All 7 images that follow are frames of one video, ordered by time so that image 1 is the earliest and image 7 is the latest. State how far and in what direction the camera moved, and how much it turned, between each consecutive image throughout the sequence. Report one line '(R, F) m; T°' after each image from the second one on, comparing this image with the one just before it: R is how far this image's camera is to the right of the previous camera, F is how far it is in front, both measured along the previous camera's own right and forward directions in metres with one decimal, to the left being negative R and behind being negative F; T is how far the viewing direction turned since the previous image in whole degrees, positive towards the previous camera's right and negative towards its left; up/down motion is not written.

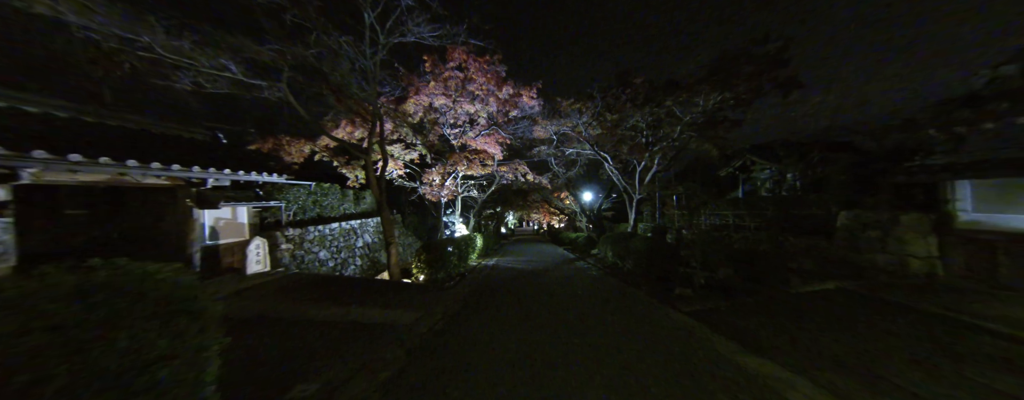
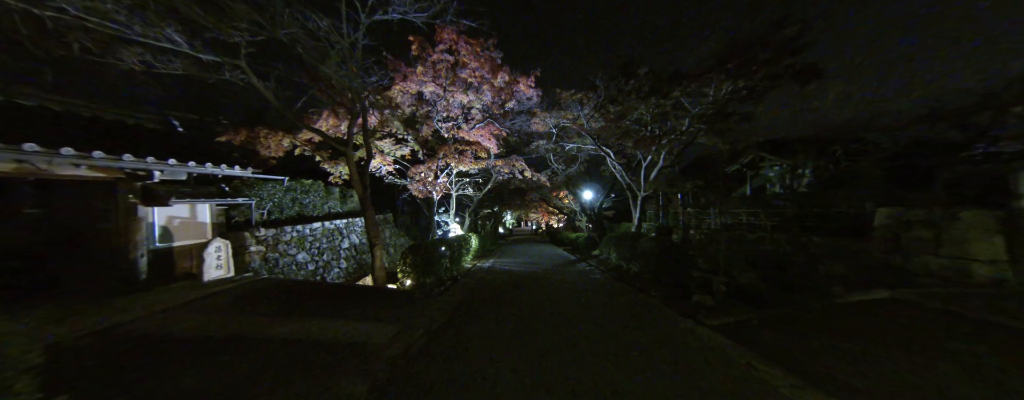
(+0.1, +0.8) m; 0°
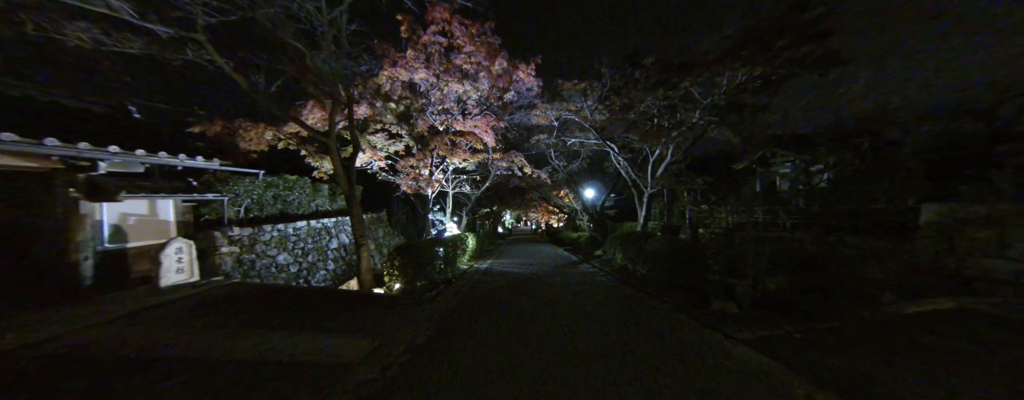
(0.0, +0.7) m; 0°
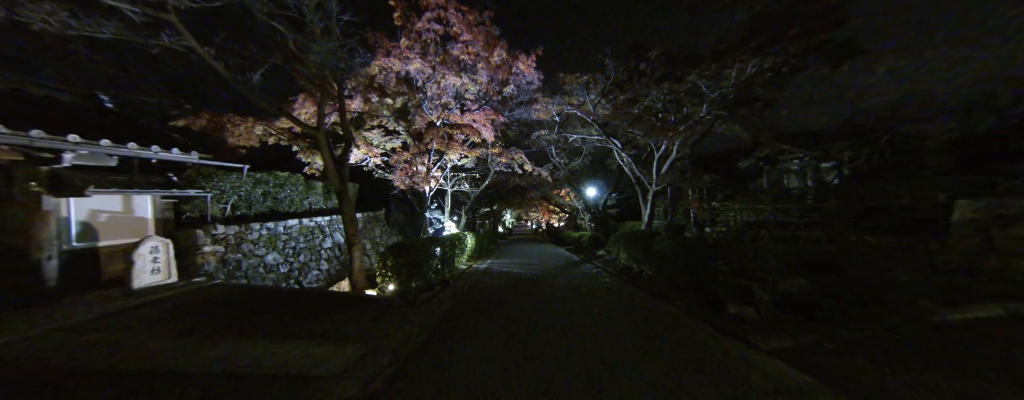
(0.0, +0.4) m; 0°
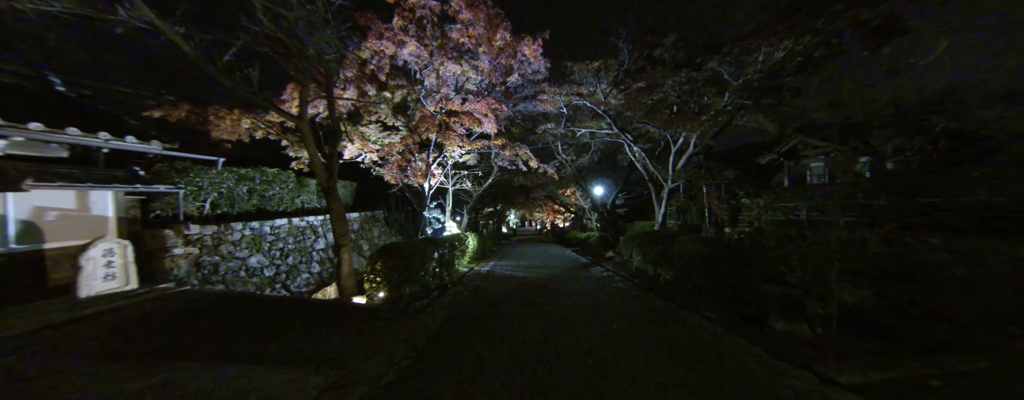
(0.0, +0.7) m; -1°
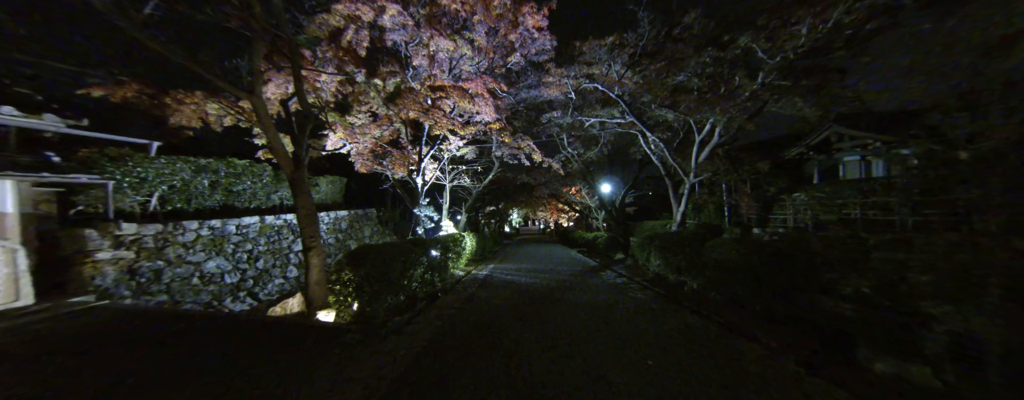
(+0.1, +1.1) m; -1°
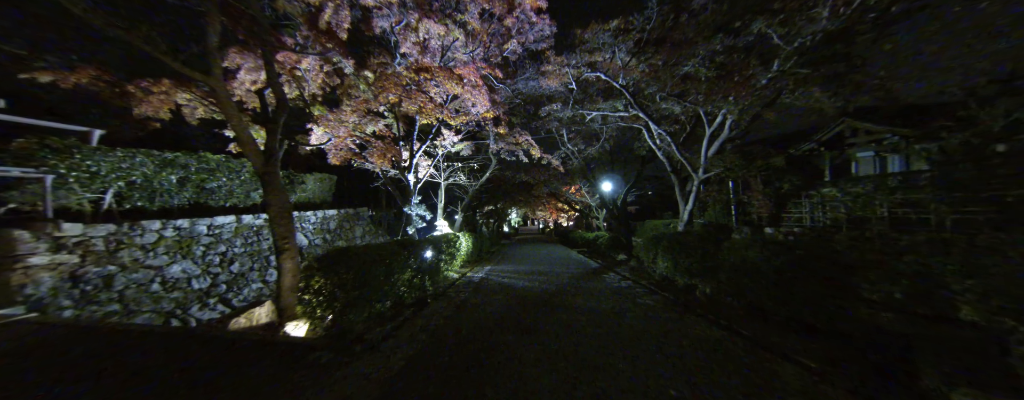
(+0.1, +0.6) m; 0°
